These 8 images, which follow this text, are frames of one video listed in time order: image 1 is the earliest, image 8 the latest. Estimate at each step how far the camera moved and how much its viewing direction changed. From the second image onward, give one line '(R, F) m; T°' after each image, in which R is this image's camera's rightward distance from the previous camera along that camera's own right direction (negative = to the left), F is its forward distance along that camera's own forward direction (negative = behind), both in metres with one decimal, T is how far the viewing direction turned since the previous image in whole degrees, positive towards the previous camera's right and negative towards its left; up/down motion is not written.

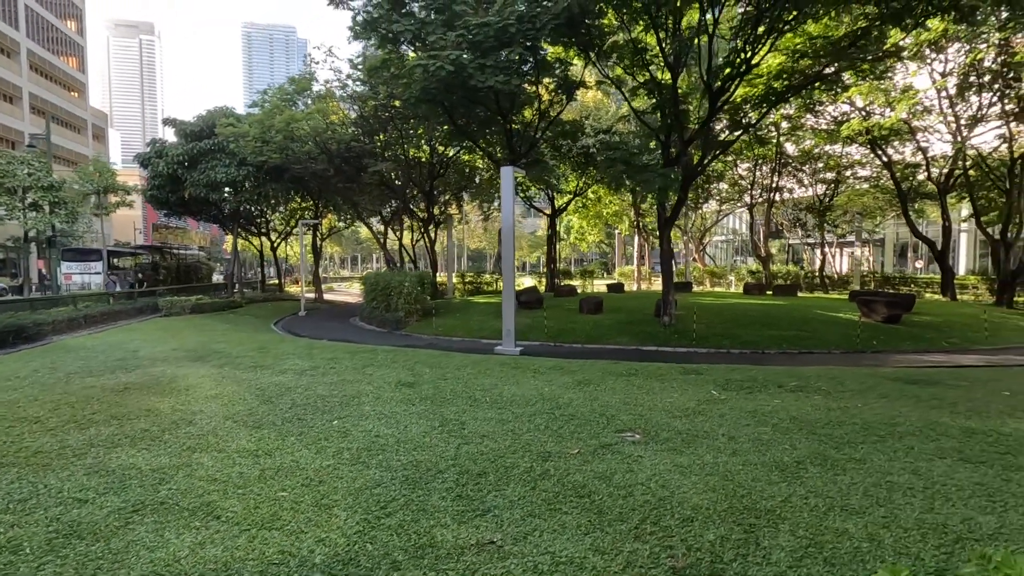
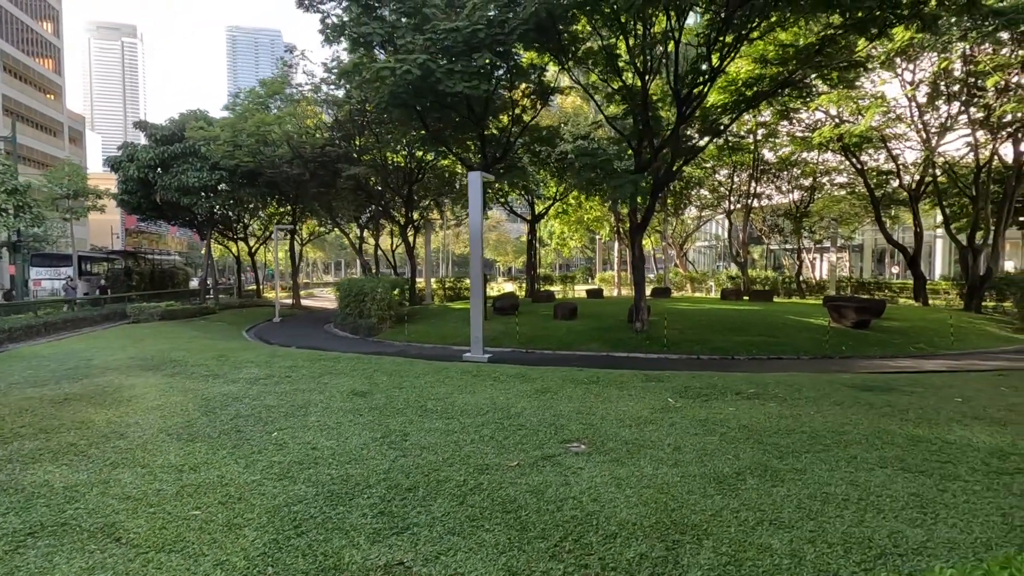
(+0.3, +0.1) m; +1°
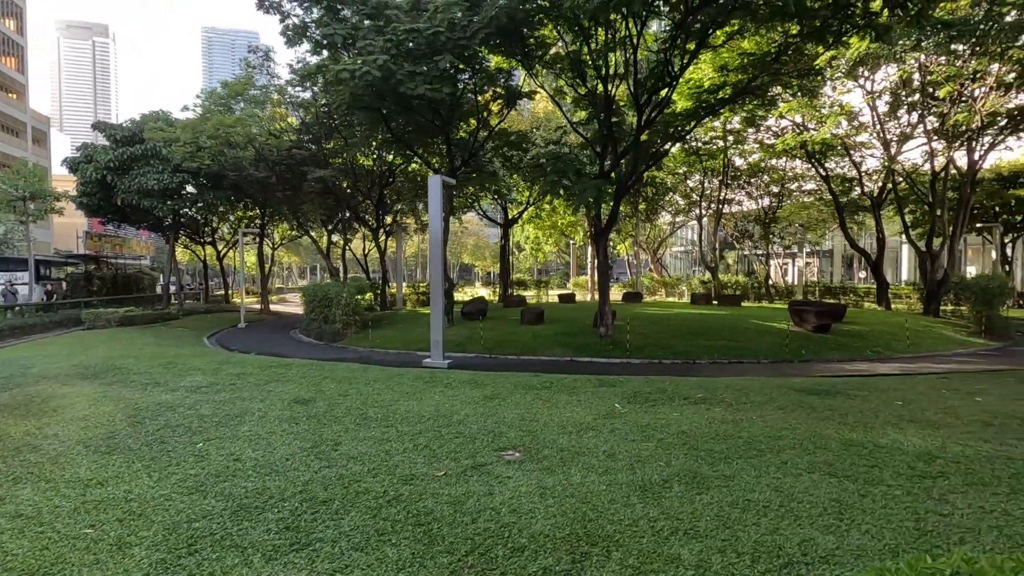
(+0.4, +0.1) m; +2°
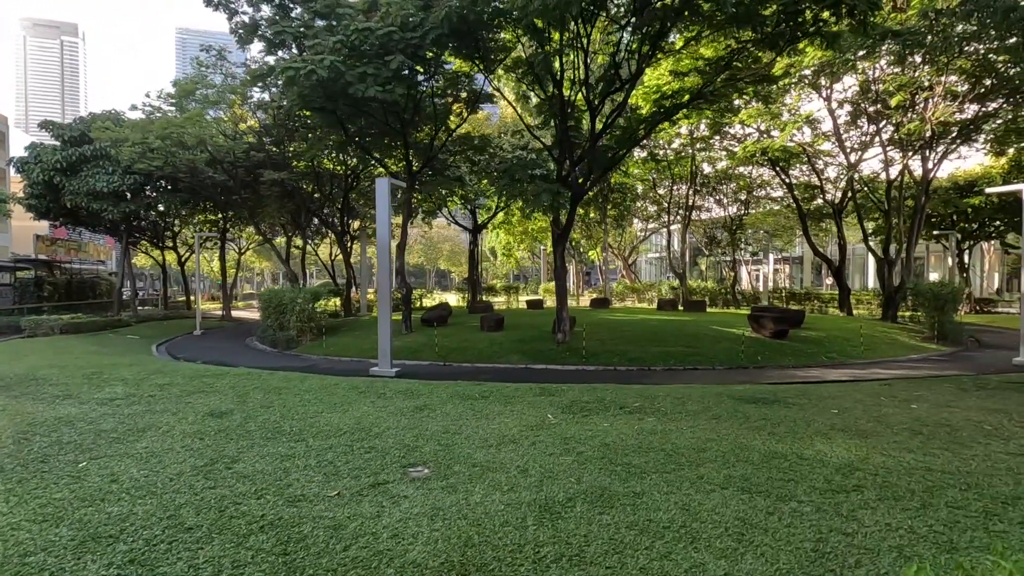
(+0.5, +0.2) m; +2°
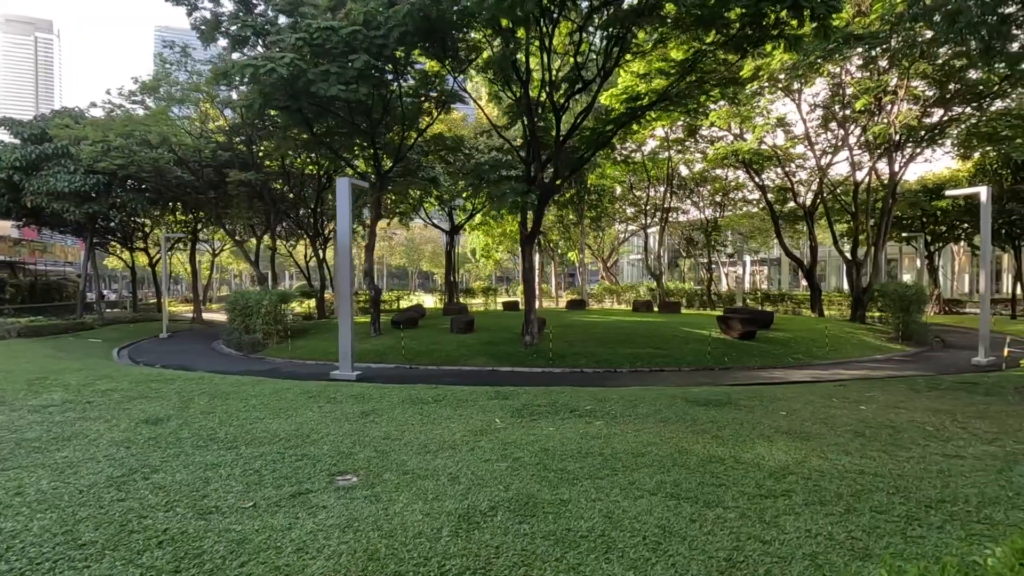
(+0.4, +0.1) m; +2°
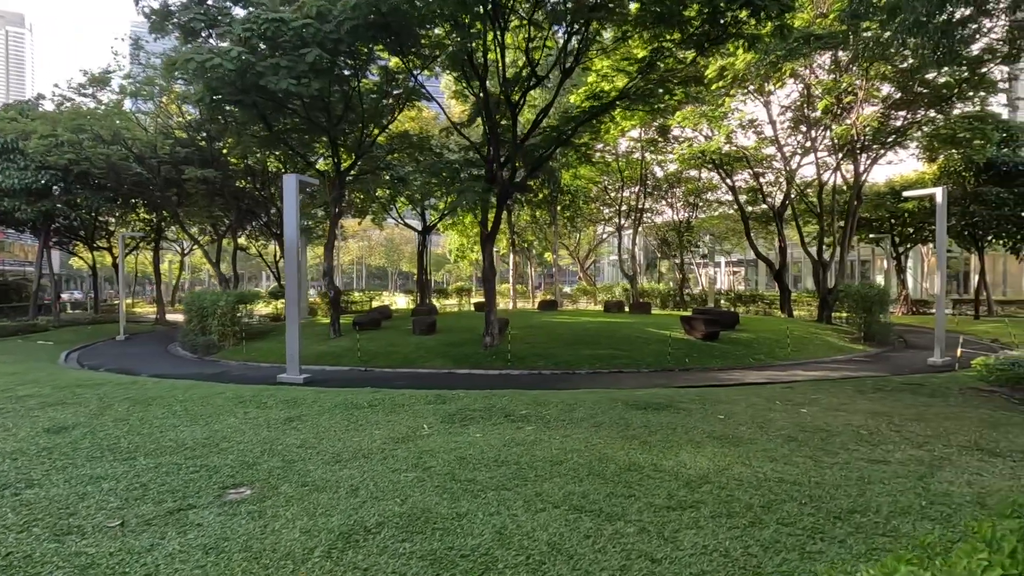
(+0.5, +0.2) m; +2°
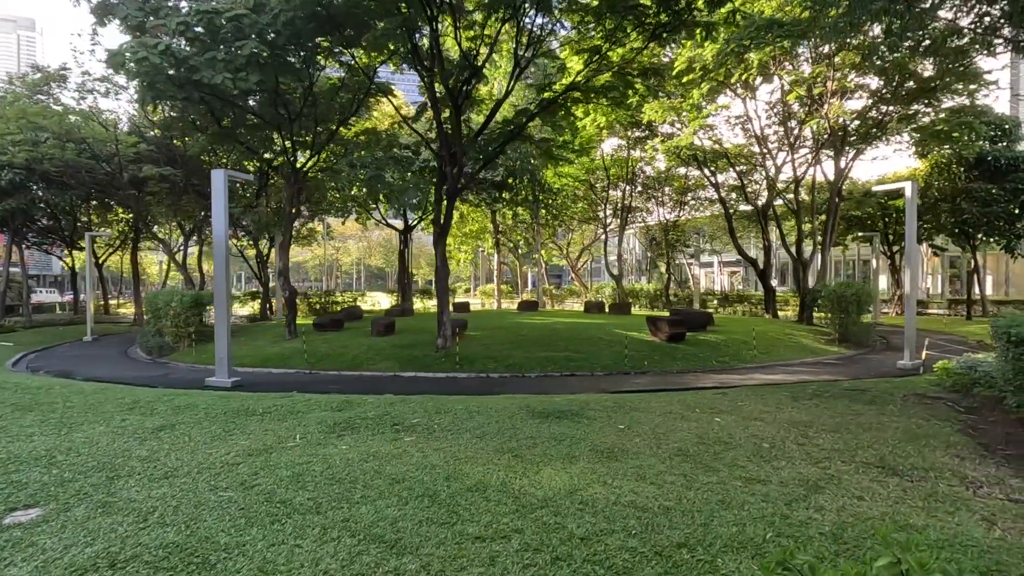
(+1.1, +0.5) m; -1°
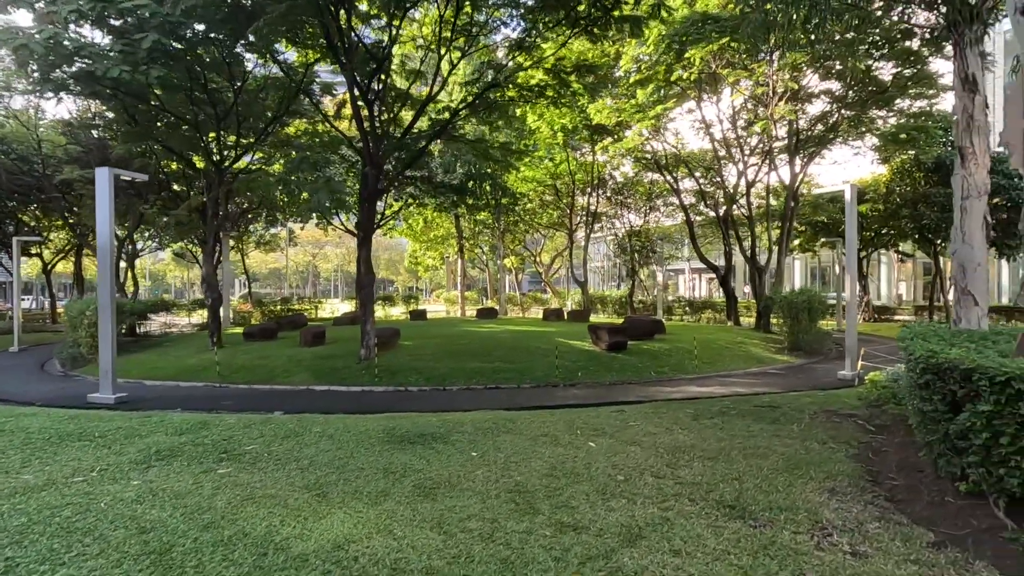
(+1.2, +0.6) m; +1°
